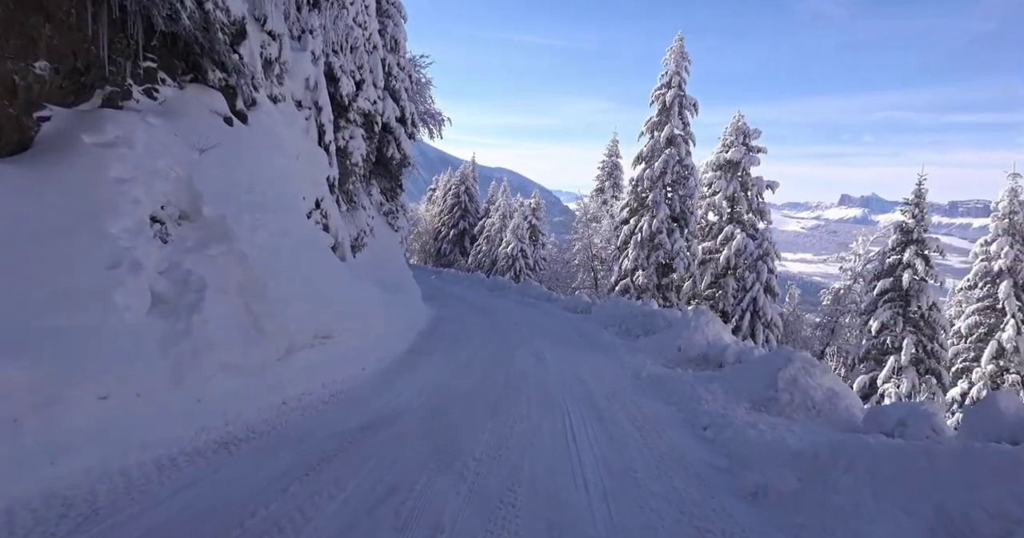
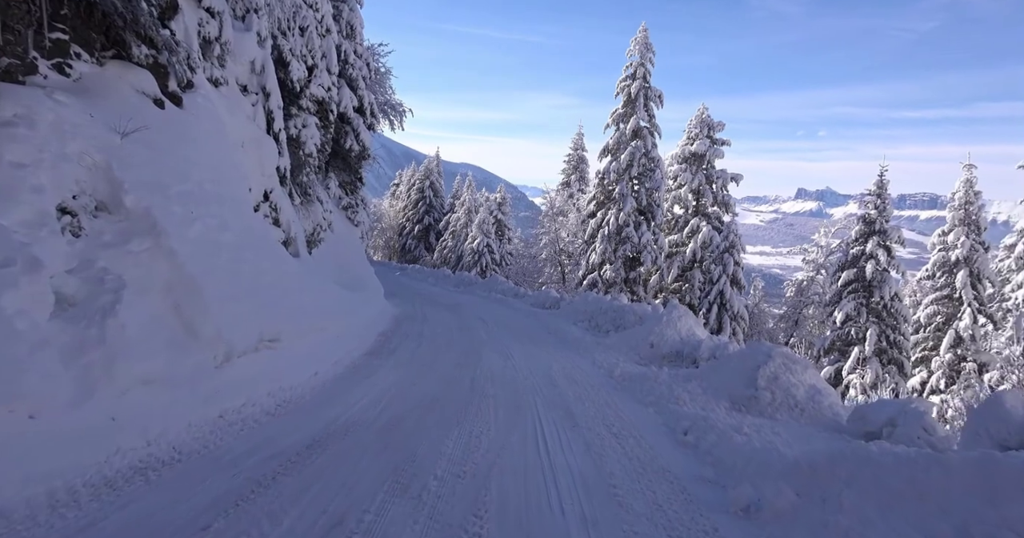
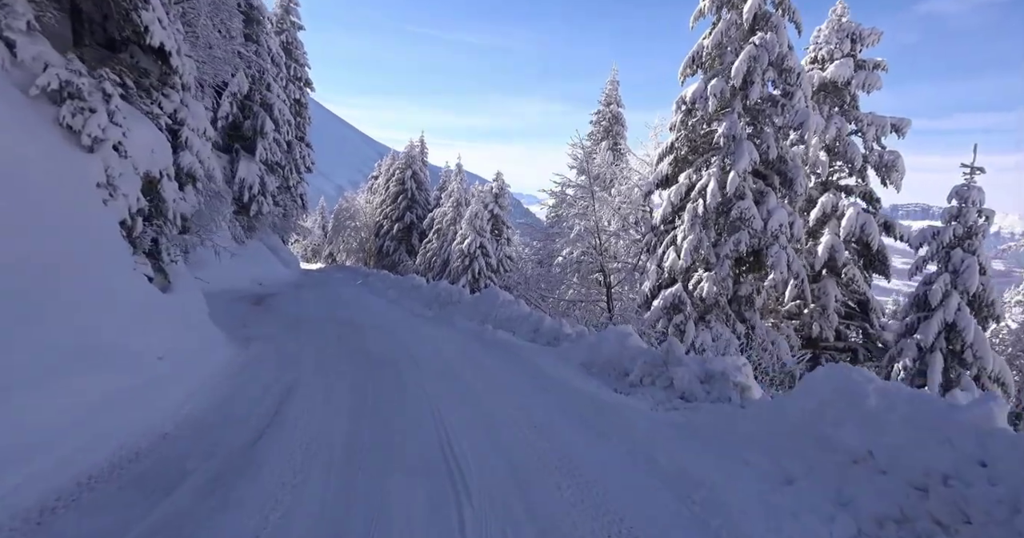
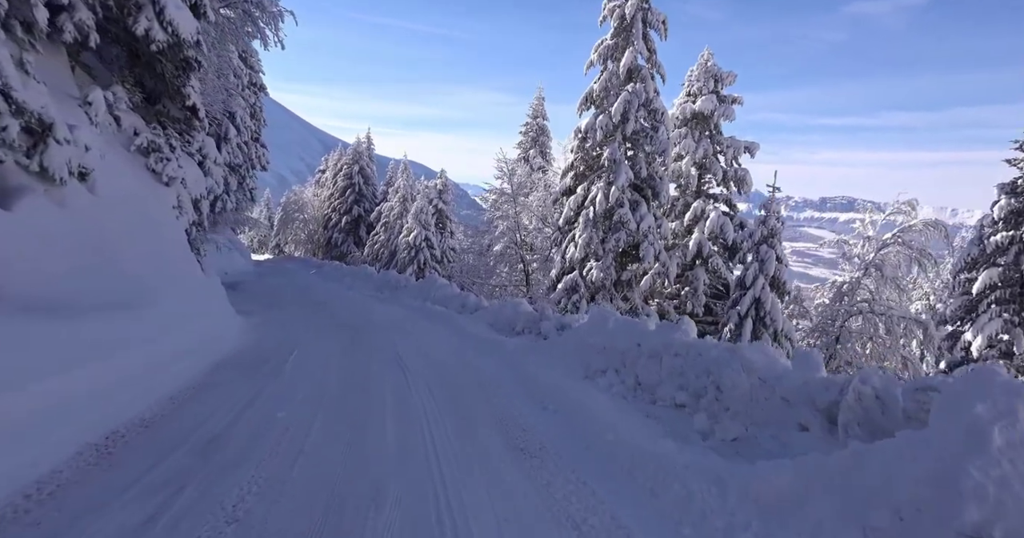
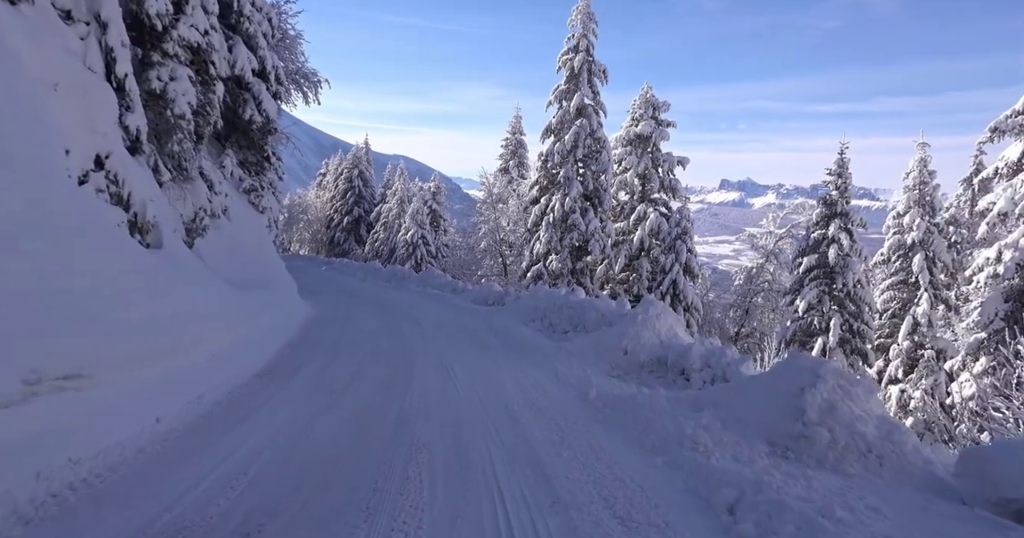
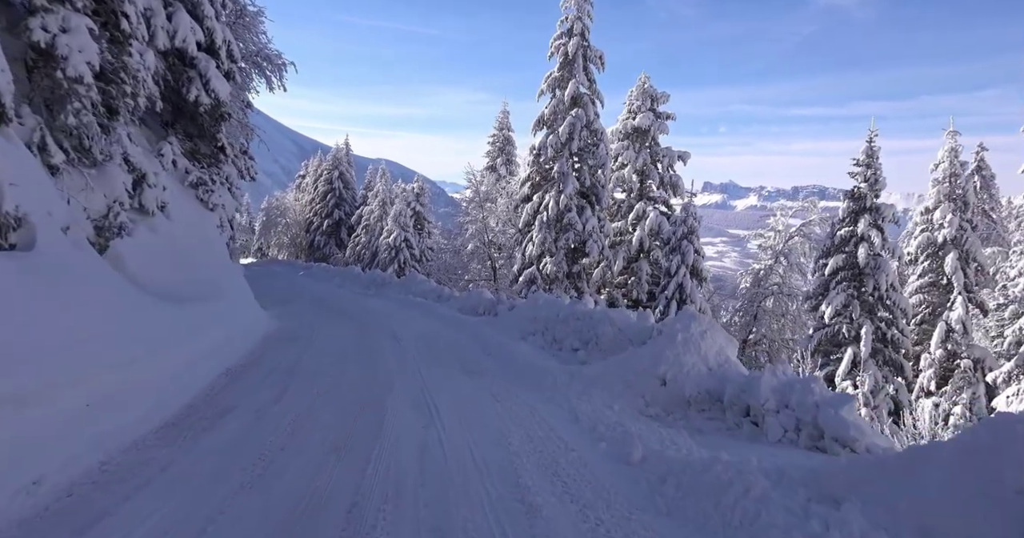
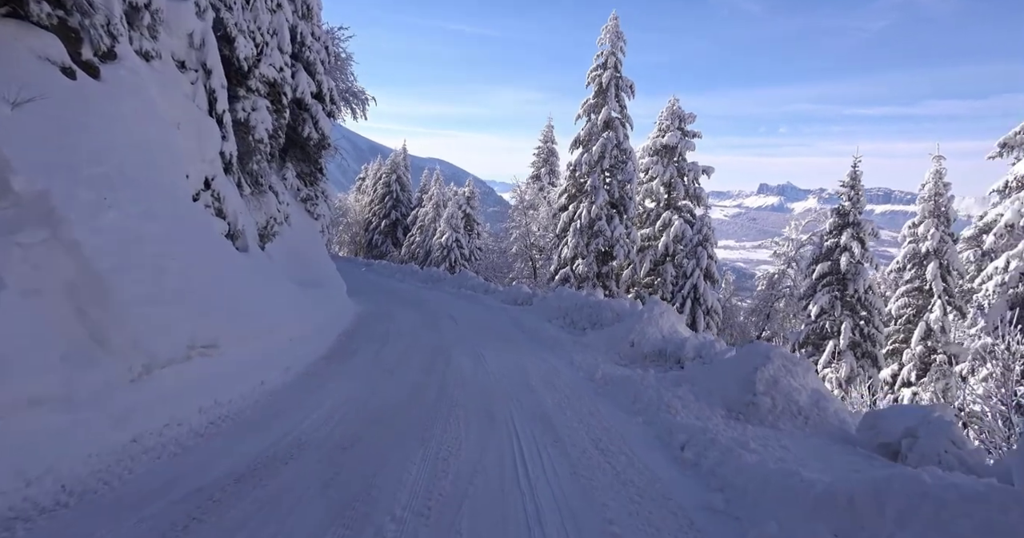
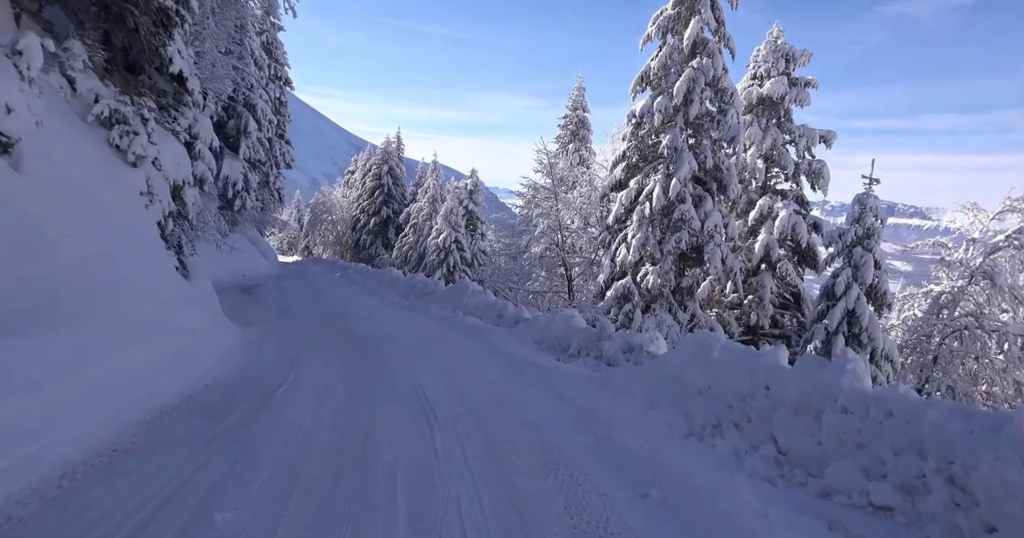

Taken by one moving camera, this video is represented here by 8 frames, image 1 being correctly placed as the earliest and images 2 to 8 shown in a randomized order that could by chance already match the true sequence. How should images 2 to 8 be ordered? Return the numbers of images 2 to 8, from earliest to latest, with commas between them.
2, 7, 5, 6, 4, 8, 3
